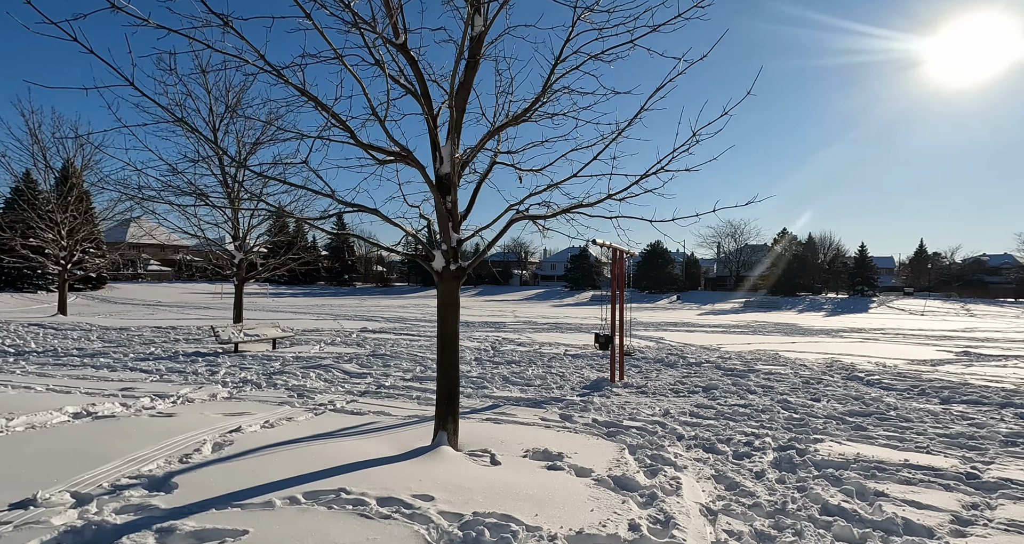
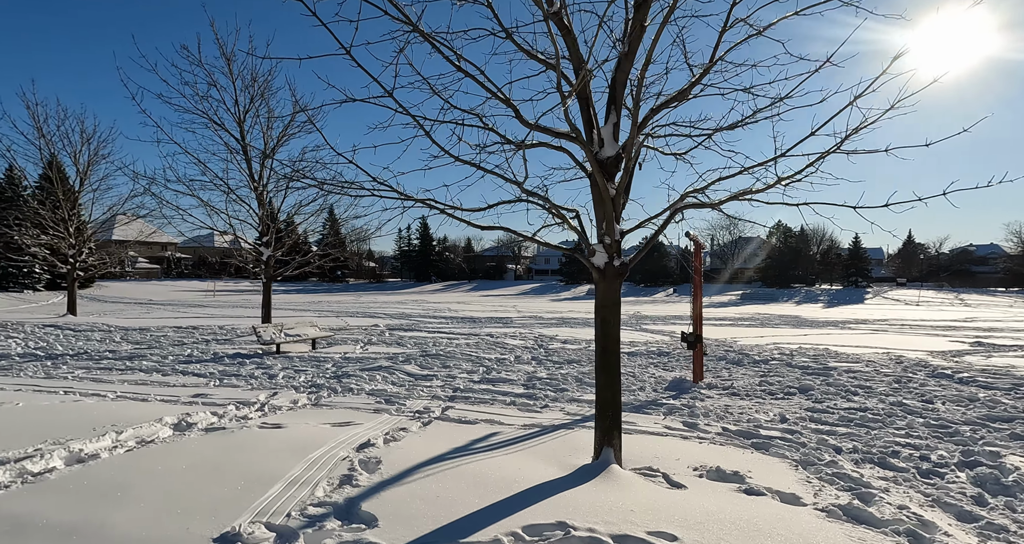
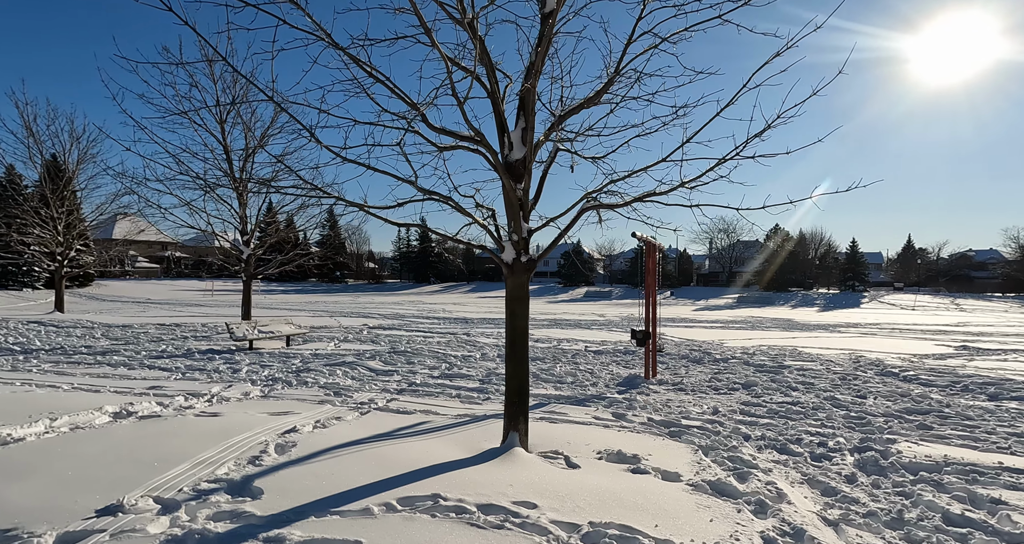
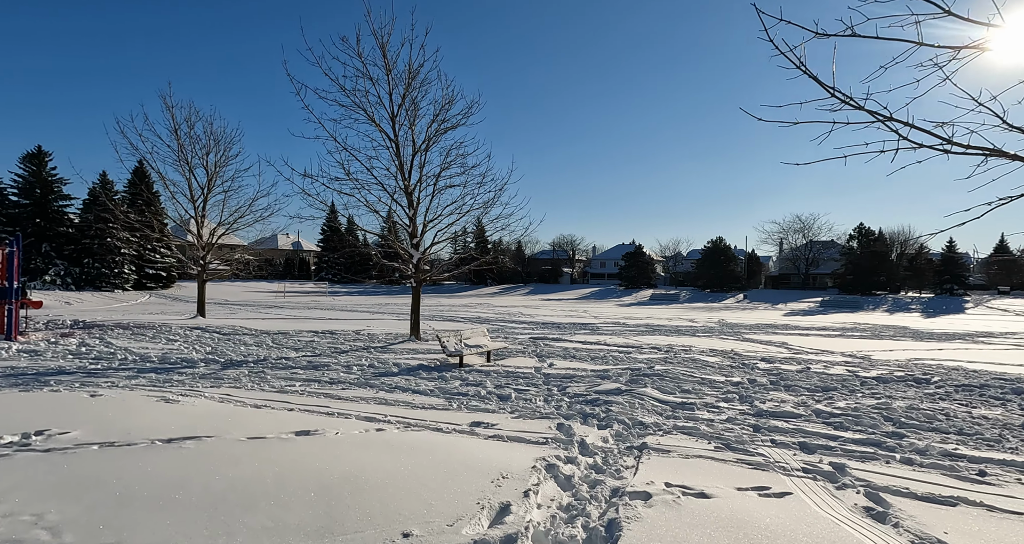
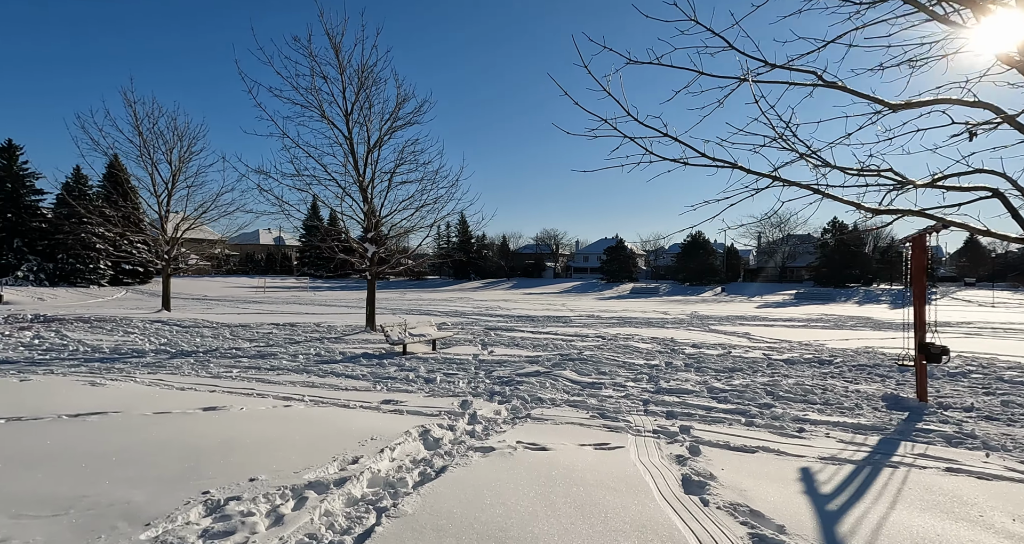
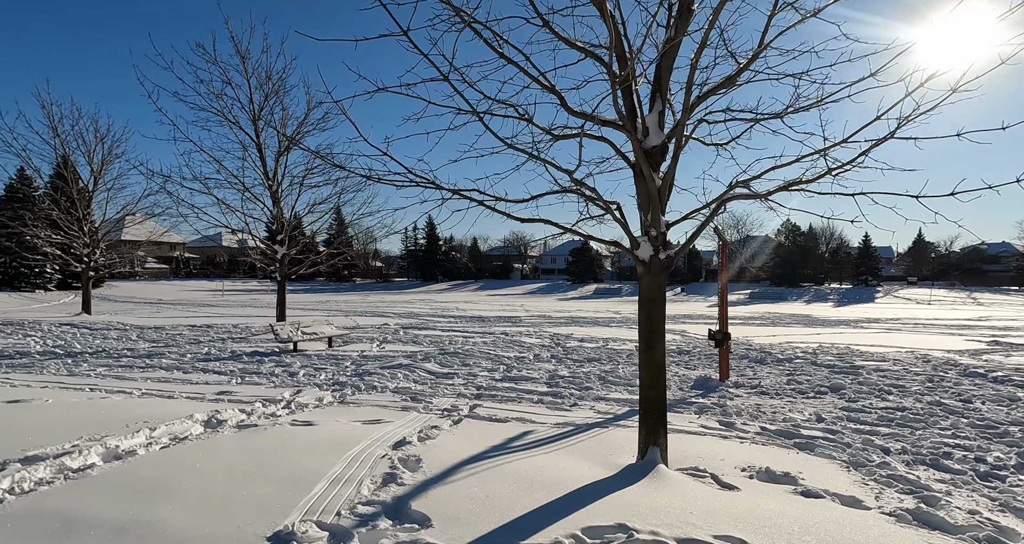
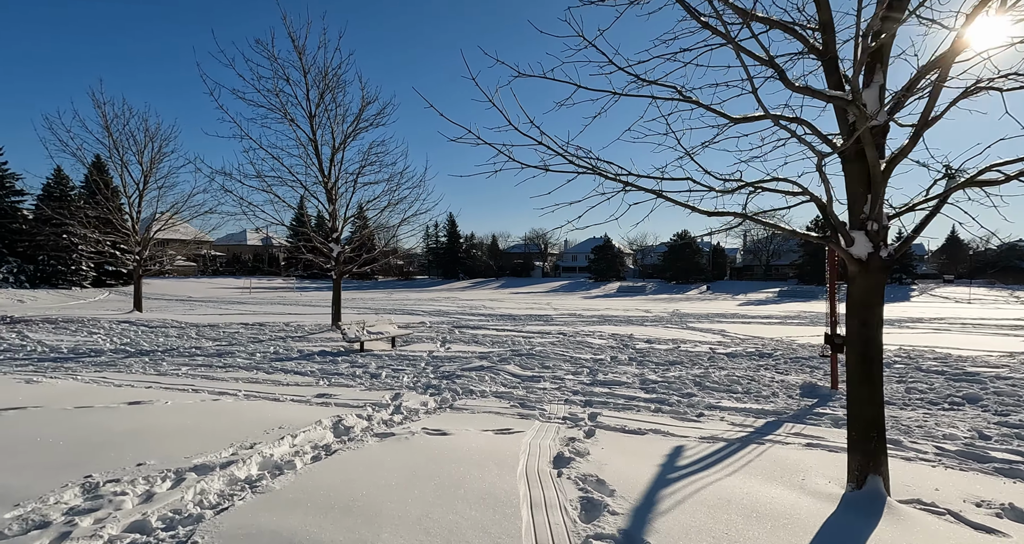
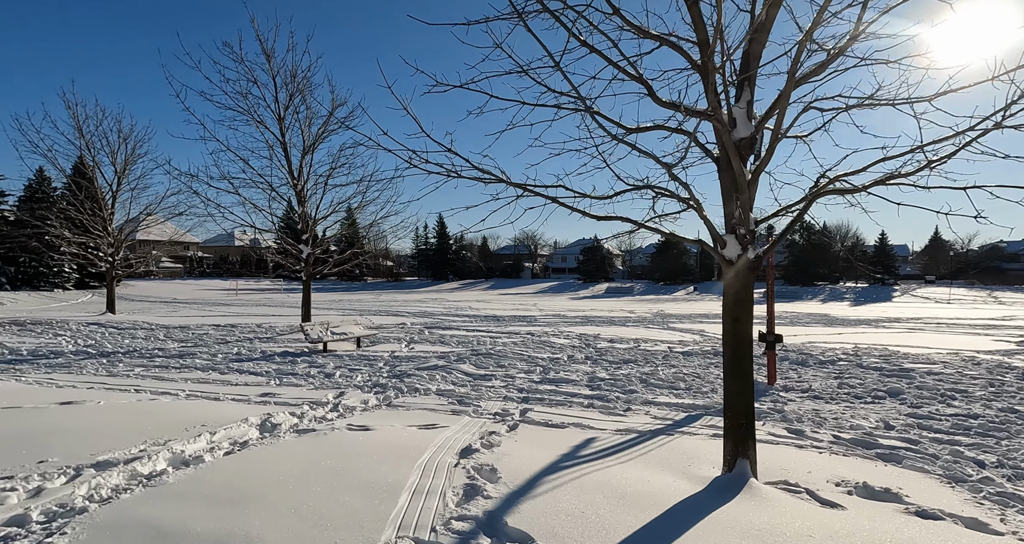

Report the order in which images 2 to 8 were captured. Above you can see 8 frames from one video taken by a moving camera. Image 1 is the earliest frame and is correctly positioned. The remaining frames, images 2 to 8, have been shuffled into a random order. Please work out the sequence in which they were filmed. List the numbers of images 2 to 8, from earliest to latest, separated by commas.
3, 2, 6, 8, 7, 5, 4
